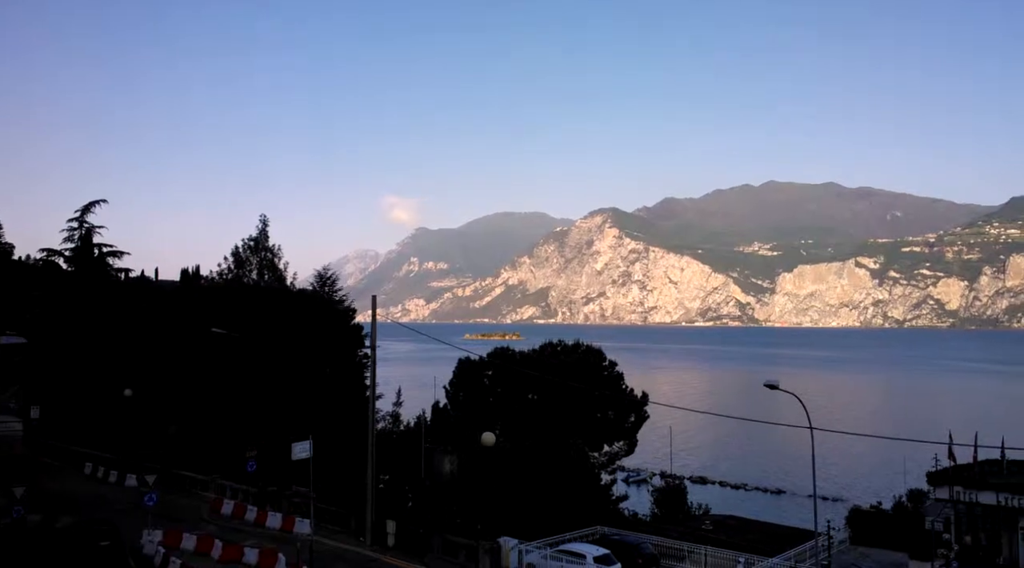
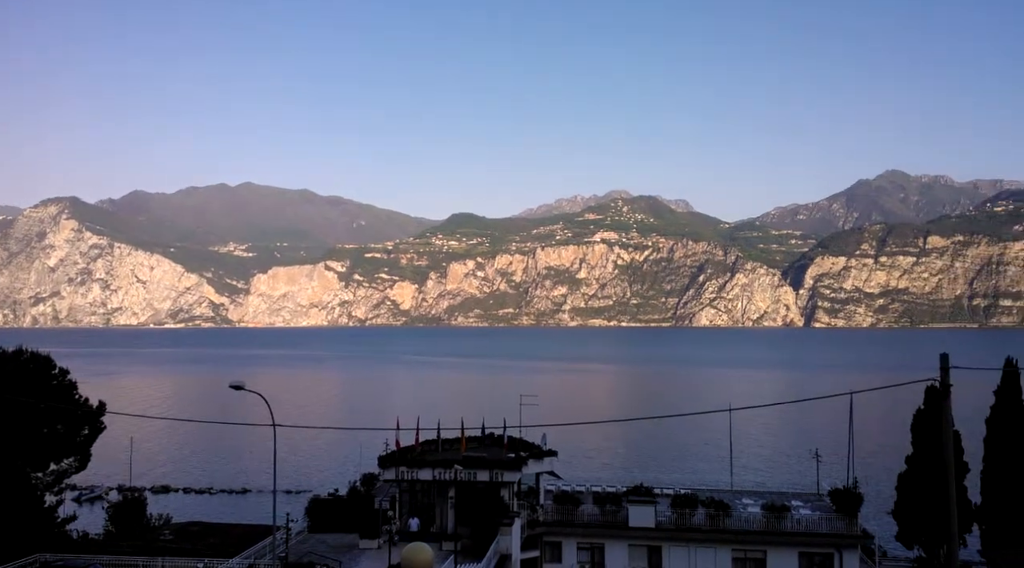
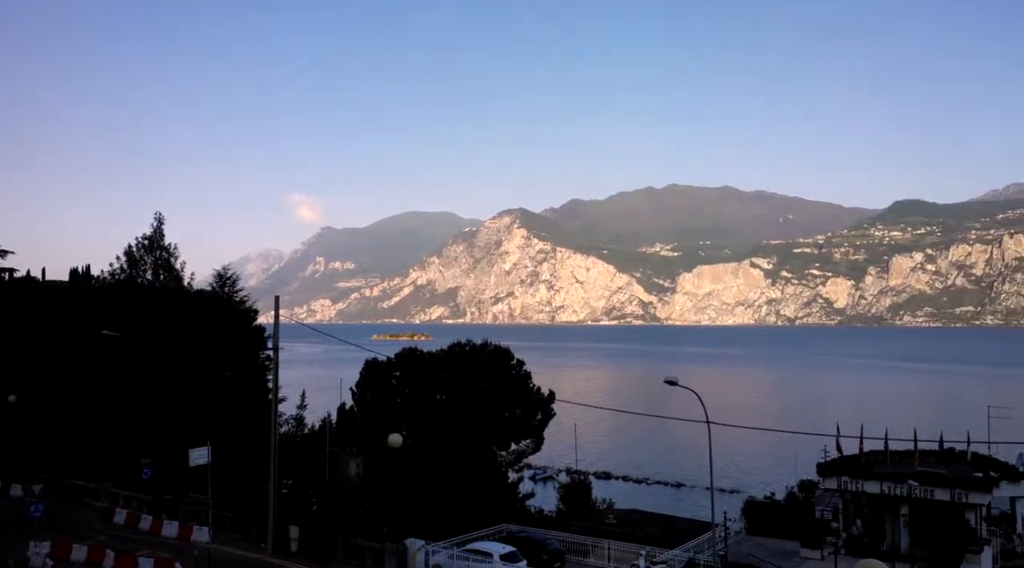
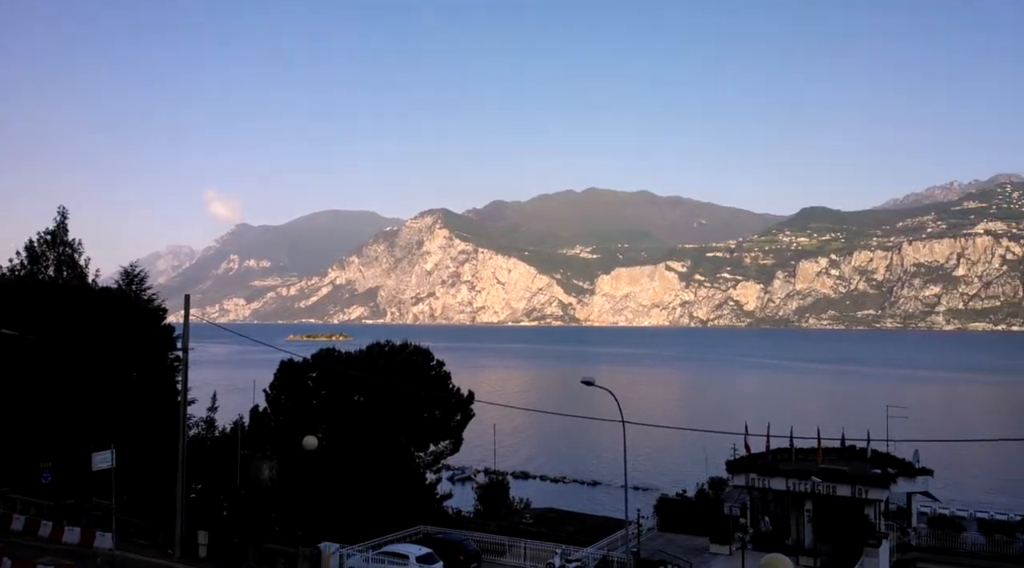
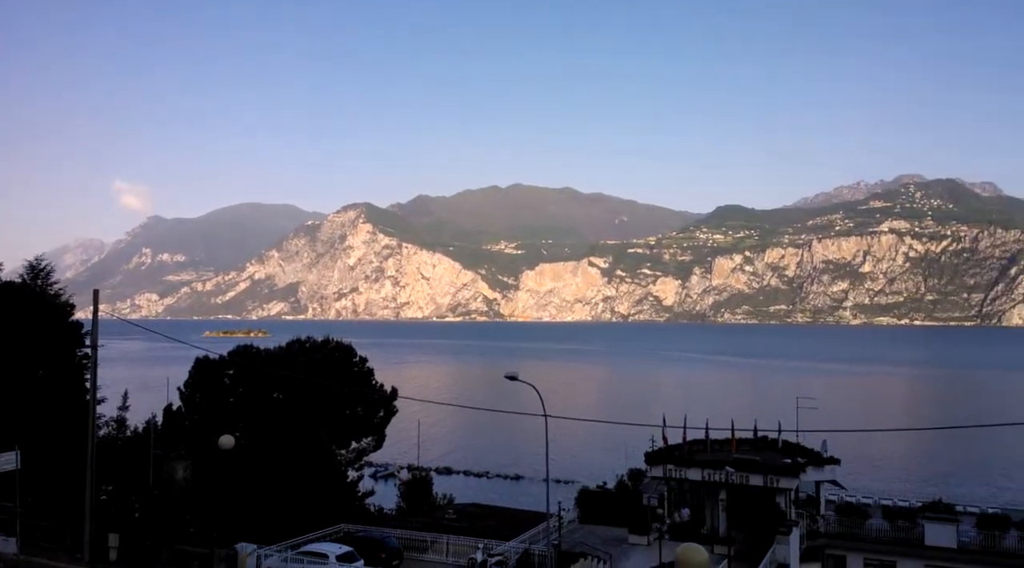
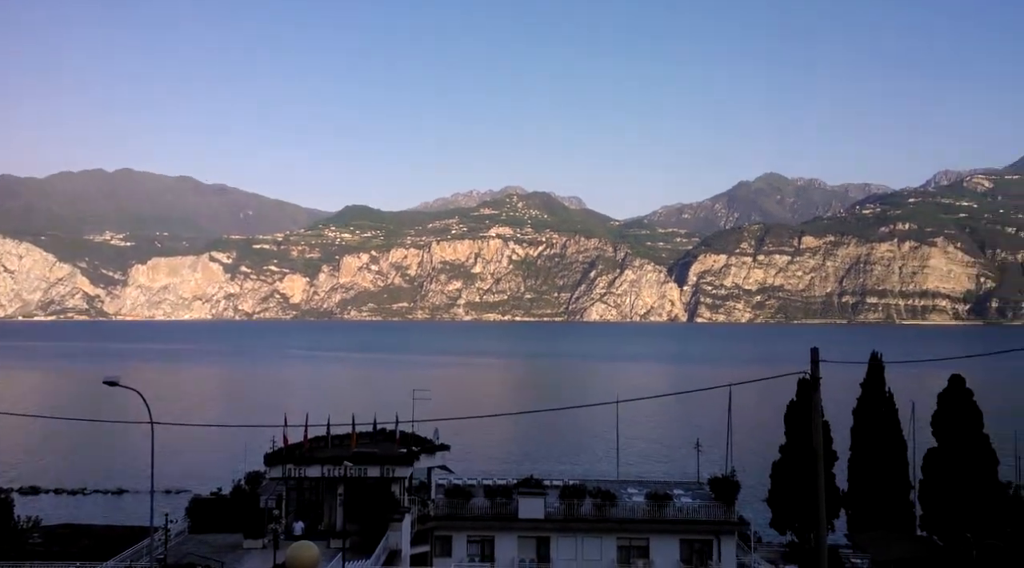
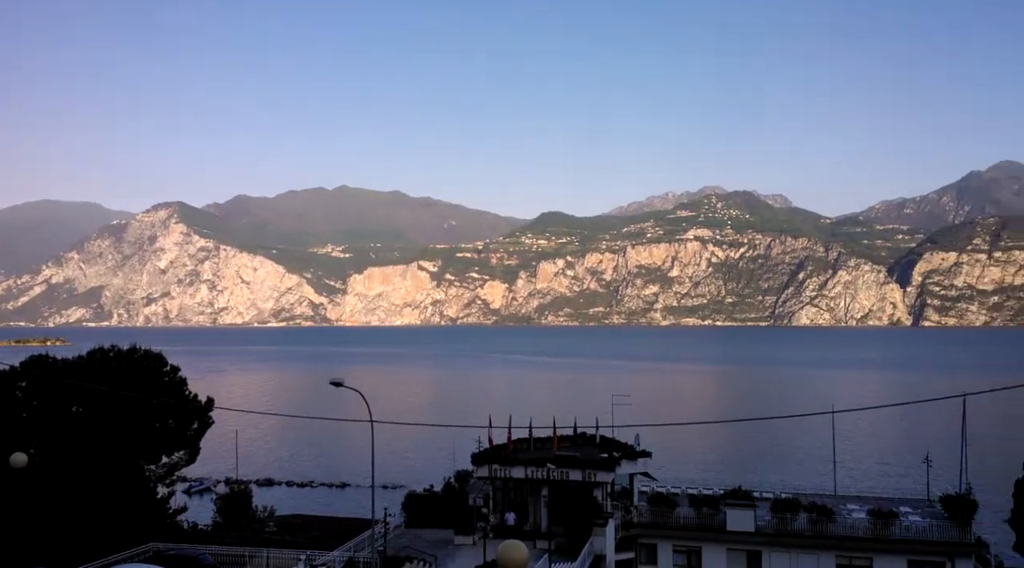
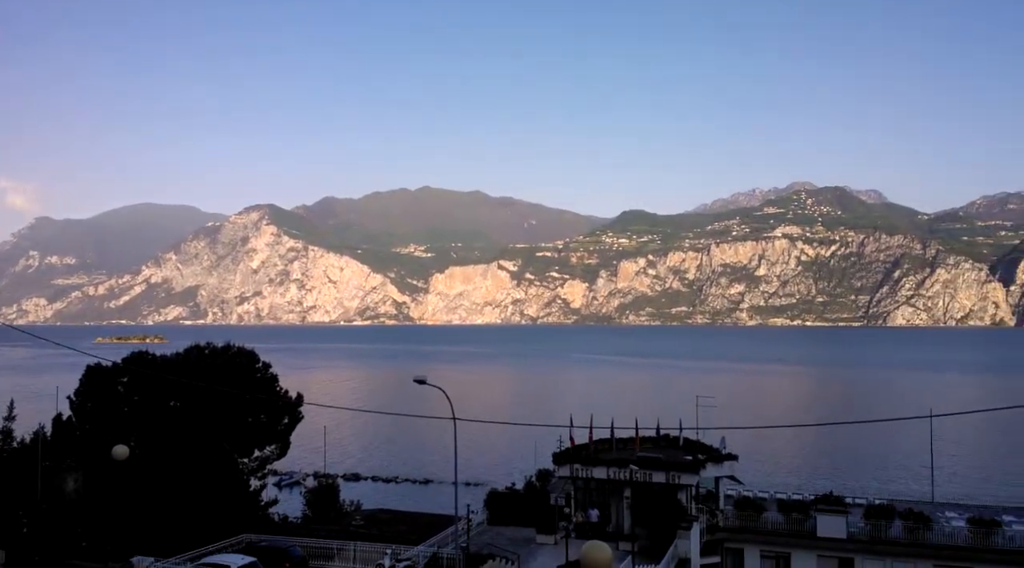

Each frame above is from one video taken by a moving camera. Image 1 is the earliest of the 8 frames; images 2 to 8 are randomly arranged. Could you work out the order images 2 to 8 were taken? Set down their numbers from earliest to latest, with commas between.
3, 4, 5, 8, 7, 2, 6
